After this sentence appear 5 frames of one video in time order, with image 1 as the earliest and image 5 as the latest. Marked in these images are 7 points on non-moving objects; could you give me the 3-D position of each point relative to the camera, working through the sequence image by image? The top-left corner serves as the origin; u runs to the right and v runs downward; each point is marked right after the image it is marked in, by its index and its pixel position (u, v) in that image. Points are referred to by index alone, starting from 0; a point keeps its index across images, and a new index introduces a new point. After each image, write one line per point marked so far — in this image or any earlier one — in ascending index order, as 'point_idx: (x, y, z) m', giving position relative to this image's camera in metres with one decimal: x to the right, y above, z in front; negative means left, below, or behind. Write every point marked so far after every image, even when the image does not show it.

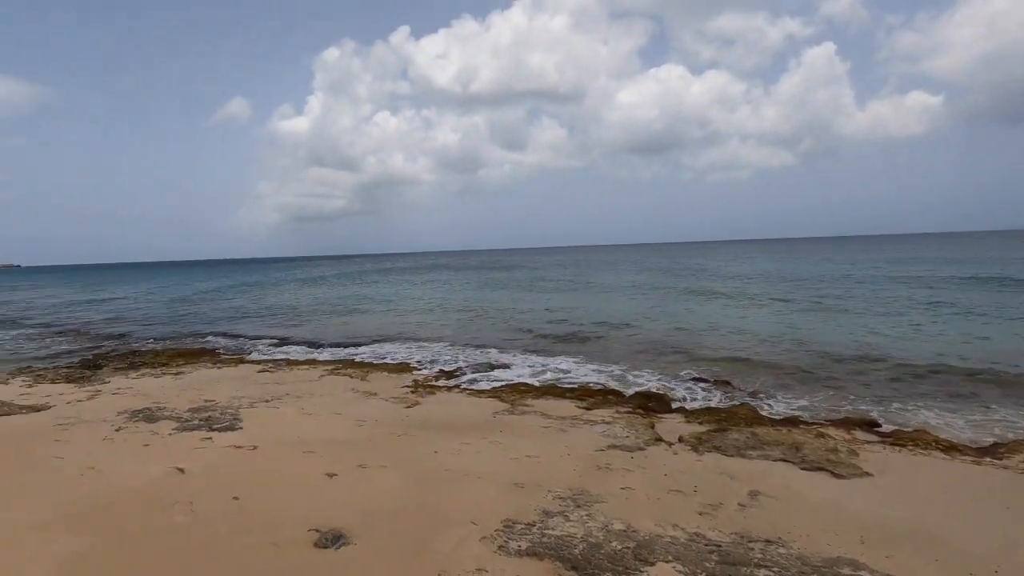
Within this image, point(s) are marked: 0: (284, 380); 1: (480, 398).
0: (-3.9, -1.6, +9.2) m
1: (-0.5, -1.6, +7.9) m
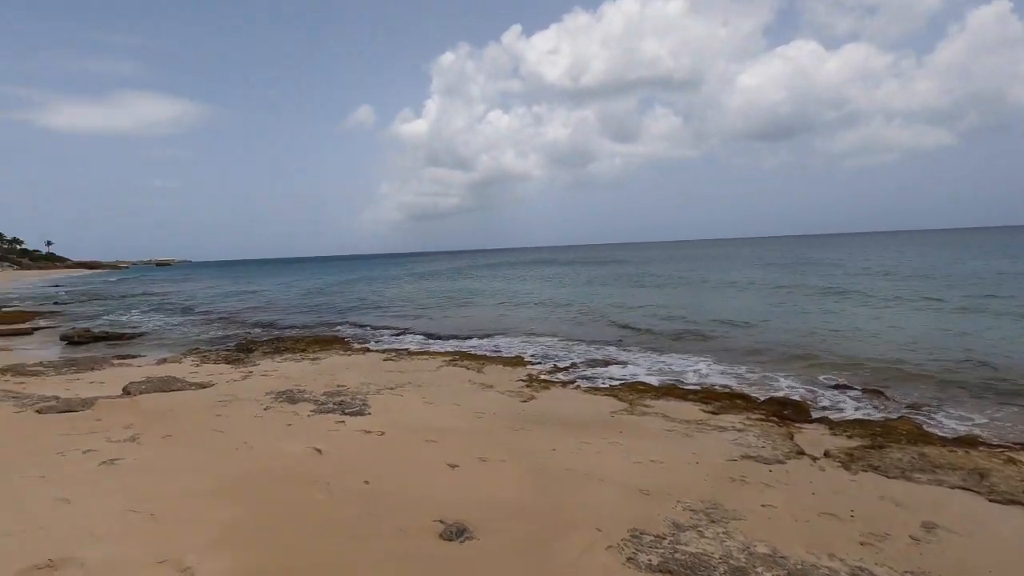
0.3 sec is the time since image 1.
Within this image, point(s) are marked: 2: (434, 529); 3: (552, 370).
0: (-1.9, -1.5, +9.7) m
1: (+1.2, -1.5, +7.6) m
2: (-0.5, -1.5, +3.4) m
3: (+0.7, -1.5, +9.5) m
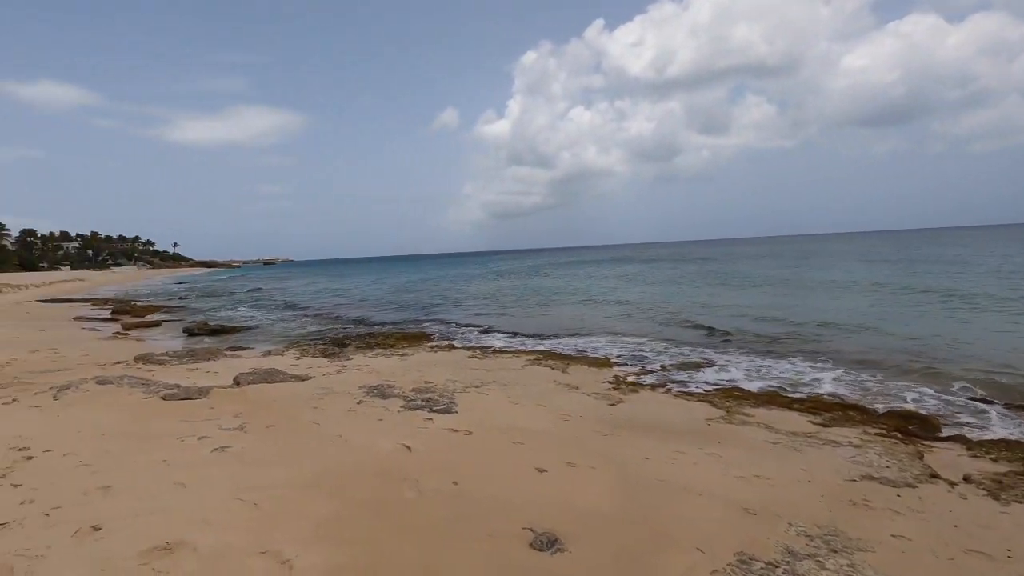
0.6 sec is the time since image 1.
0: (-0.4, -1.4, +9.7) m
1: (+2.4, -1.5, +7.2) m
2: (+0.1, -1.5, +3.3) m
3: (+2.2, -1.4, +9.1) m
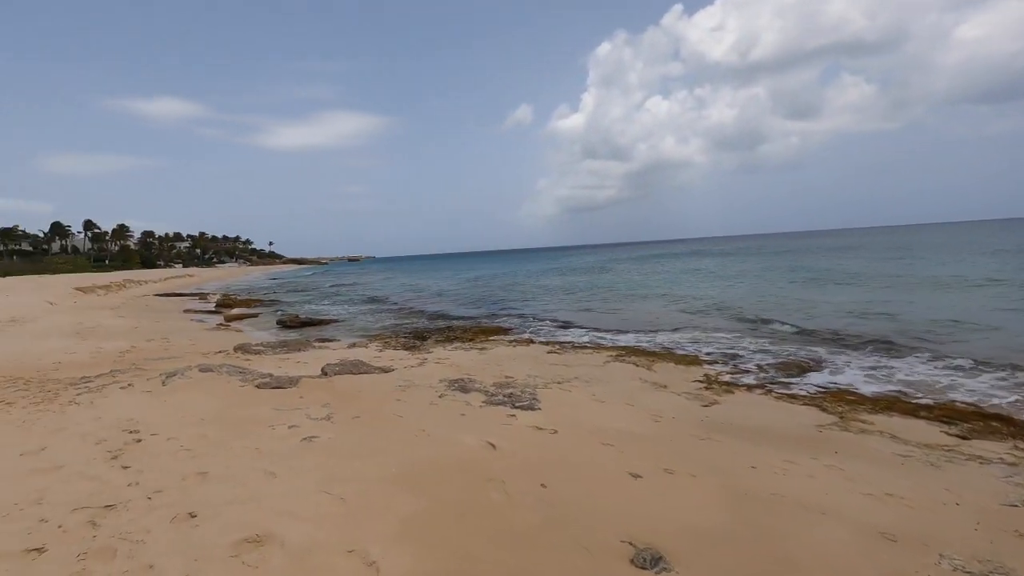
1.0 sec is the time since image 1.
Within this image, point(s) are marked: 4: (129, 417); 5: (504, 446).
0: (+1.1, -1.3, +9.4) m
1: (+3.5, -1.4, +6.5) m
2: (+0.6, -1.5, +3.0) m
3: (+3.5, -1.3, +8.5) m
4: (-3.9, -1.3, +5.4) m
5: (-0.1, -1.3, +4.4) m
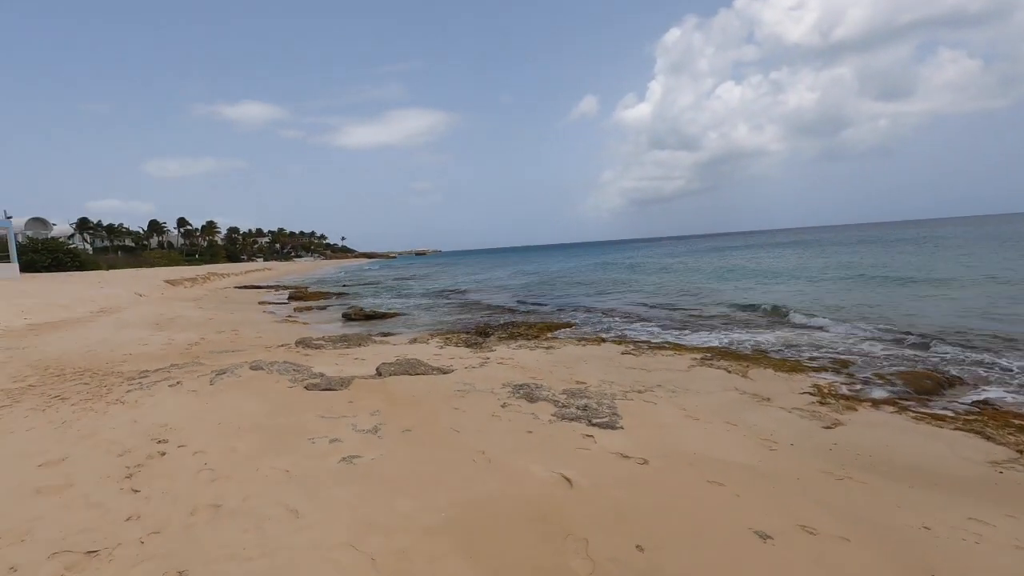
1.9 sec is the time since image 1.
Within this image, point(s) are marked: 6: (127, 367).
0: (+2.2, -1.2, +8.3) m
1: (+4.2, -1.4, +5.2) m
2: (+1.0, -1.5, +2.0) m
3: (+4.5, -1.3, +7.1) m
4: (-3.2, -1.2, +4.9) m
5: (+0.5, -1.3, +3.5) m
6: (-6.7, -1.4, +9.2) m
